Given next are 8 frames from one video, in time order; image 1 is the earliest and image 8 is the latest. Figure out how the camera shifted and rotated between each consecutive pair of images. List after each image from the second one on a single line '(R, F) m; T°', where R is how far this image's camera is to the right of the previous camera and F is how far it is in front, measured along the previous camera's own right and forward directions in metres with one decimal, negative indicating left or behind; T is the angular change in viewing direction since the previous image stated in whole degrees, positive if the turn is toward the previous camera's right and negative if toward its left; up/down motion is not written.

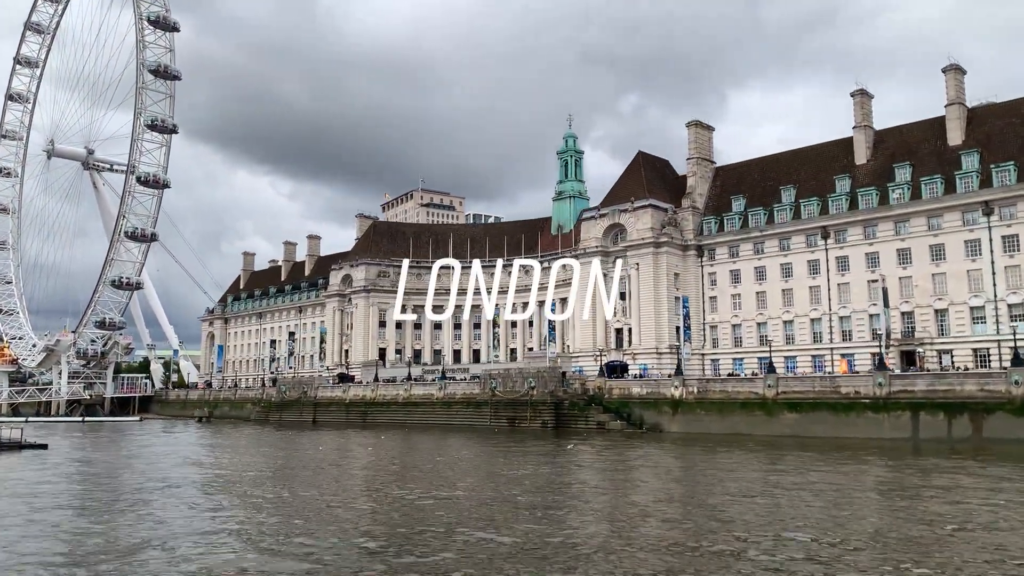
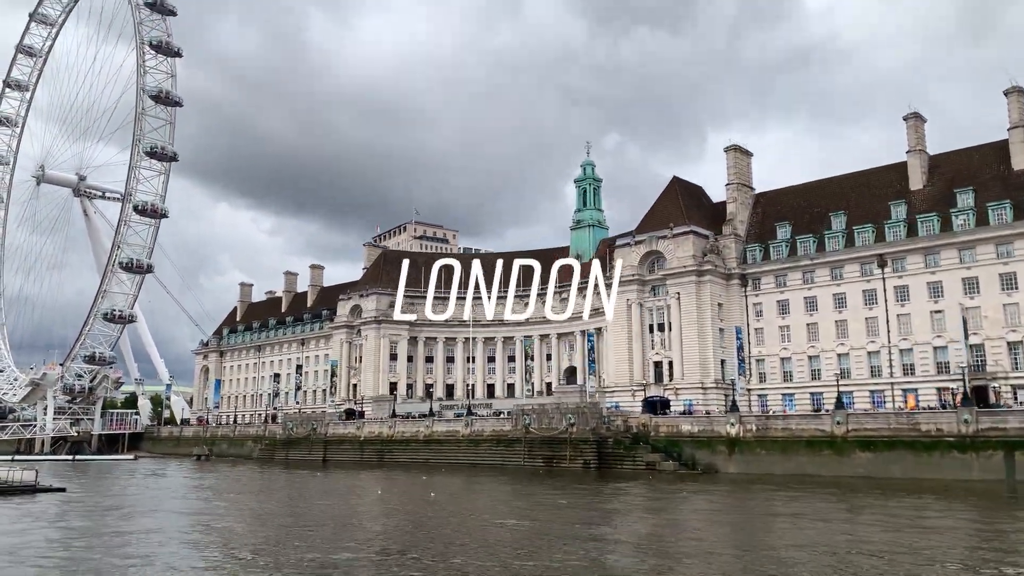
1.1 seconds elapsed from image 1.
(-4.3, +3.9) m; +1°
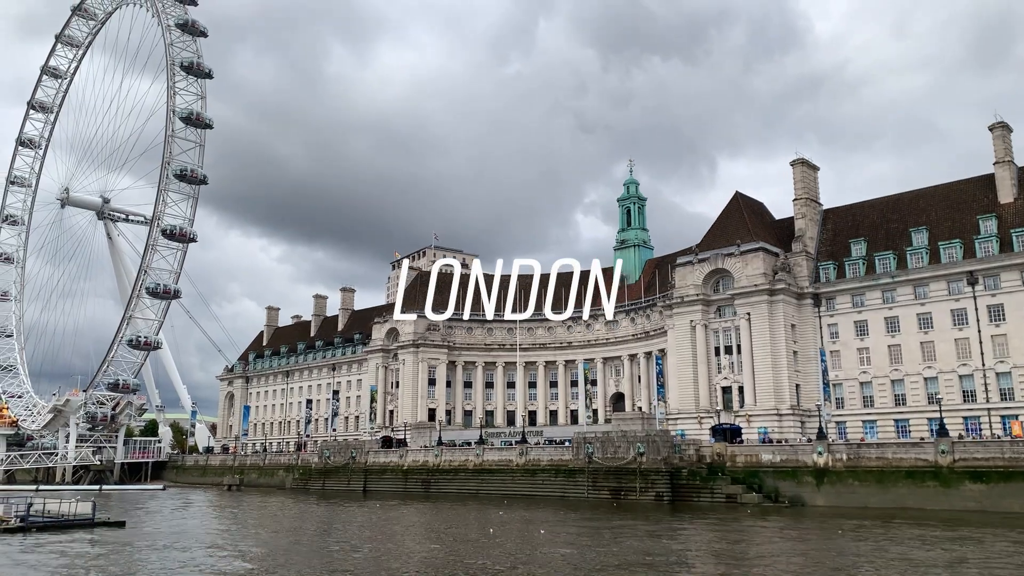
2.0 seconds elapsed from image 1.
(-3.9, +3.3) m; -1°
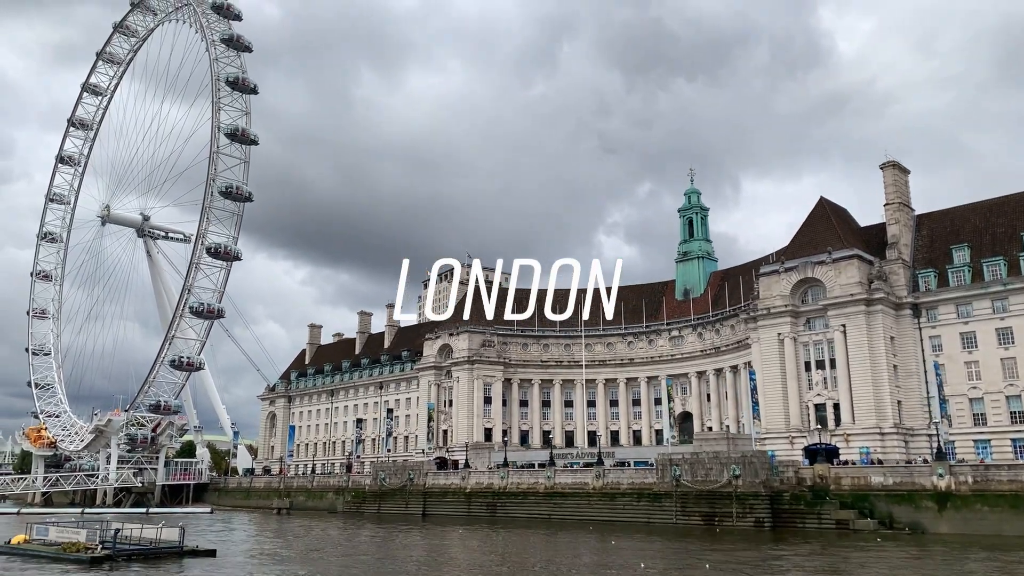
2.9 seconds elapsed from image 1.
(-4.0, +3.4) m; -1°
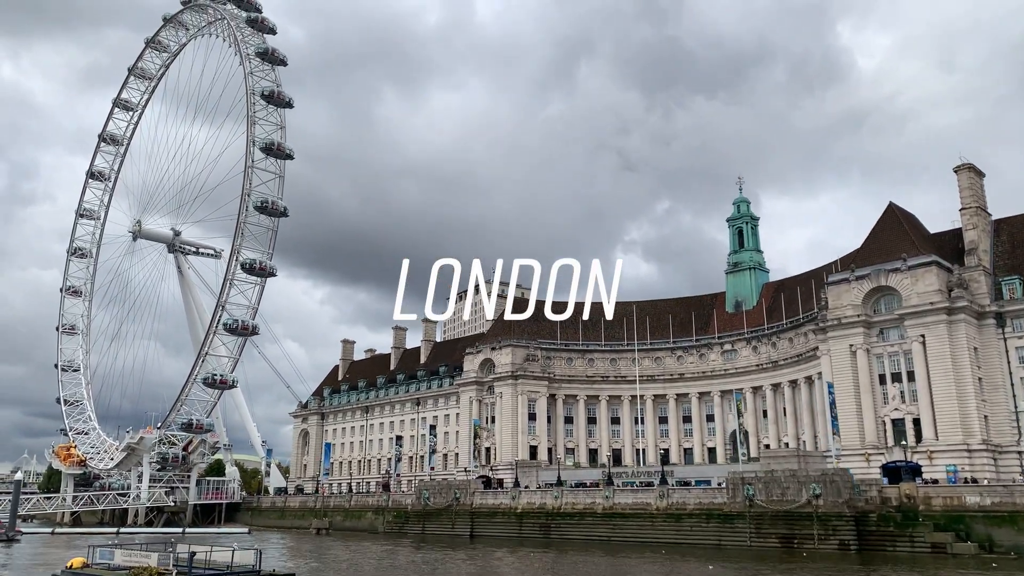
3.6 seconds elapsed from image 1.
(-2.9, +2.5) m; -1°
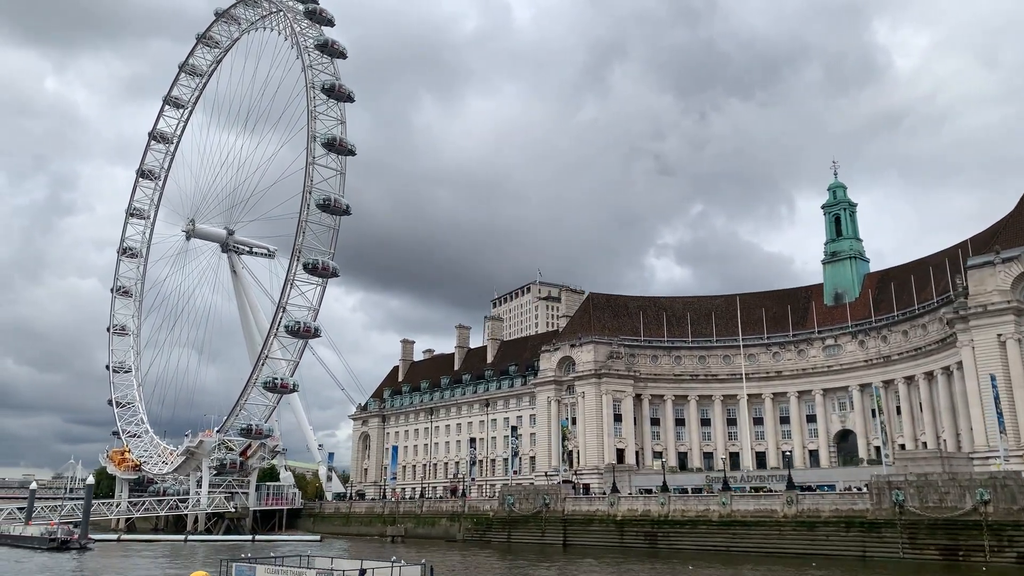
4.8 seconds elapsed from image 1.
(-5.1, +4.6) m; -2°
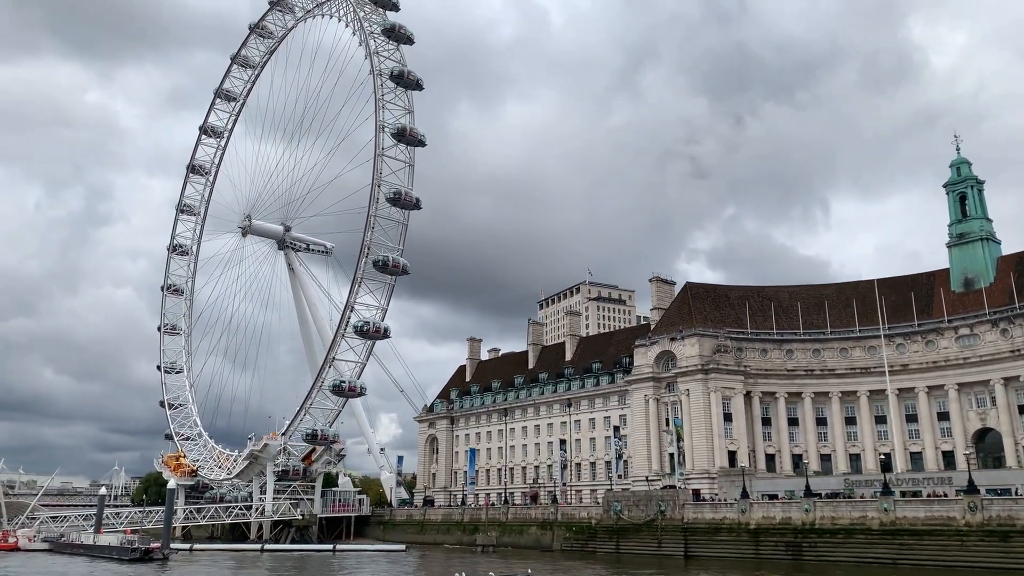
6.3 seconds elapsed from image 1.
(-6.1, +5.8) m; -2°
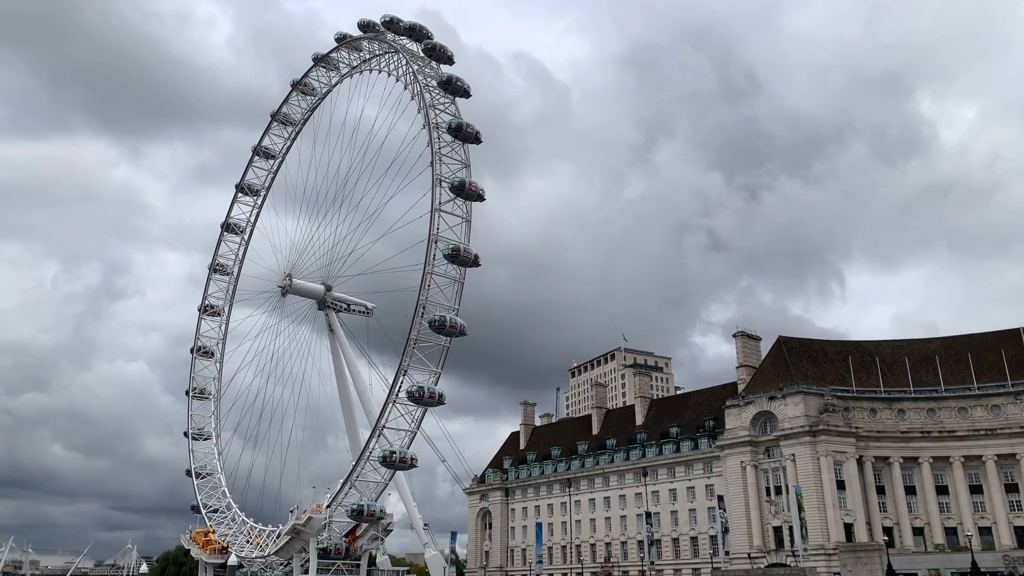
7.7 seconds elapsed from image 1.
(-5.8, +6.0) m; -1°
